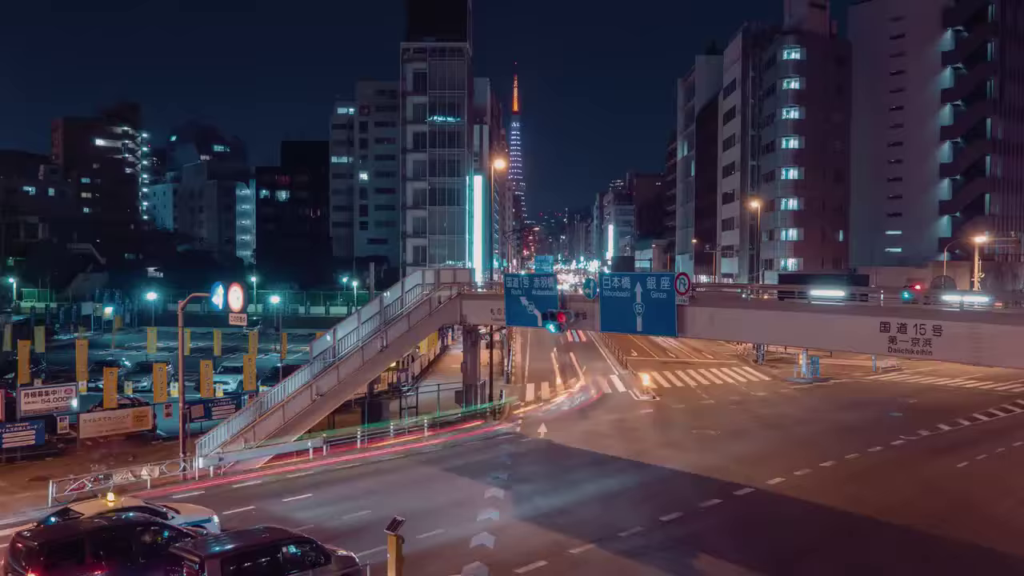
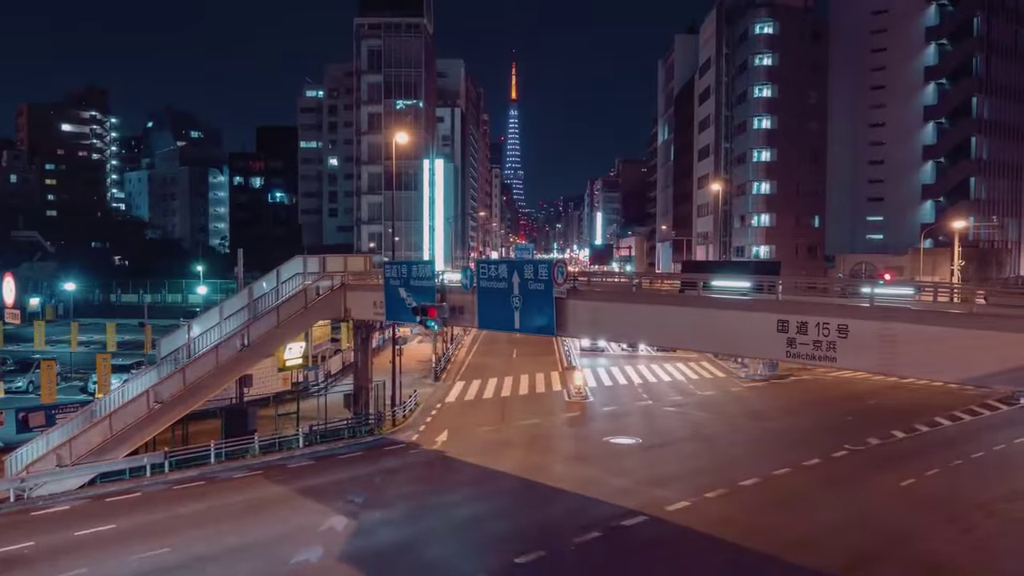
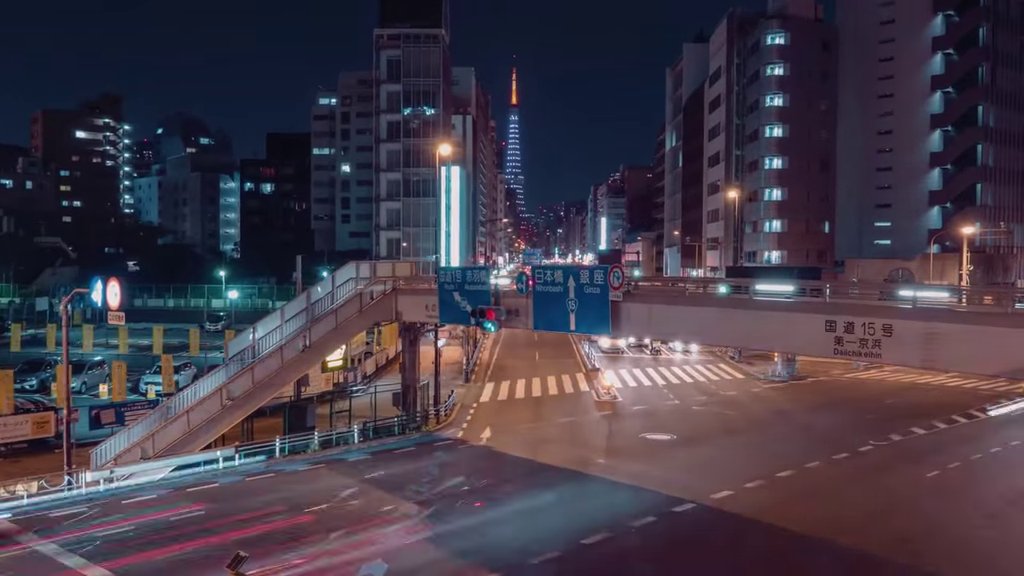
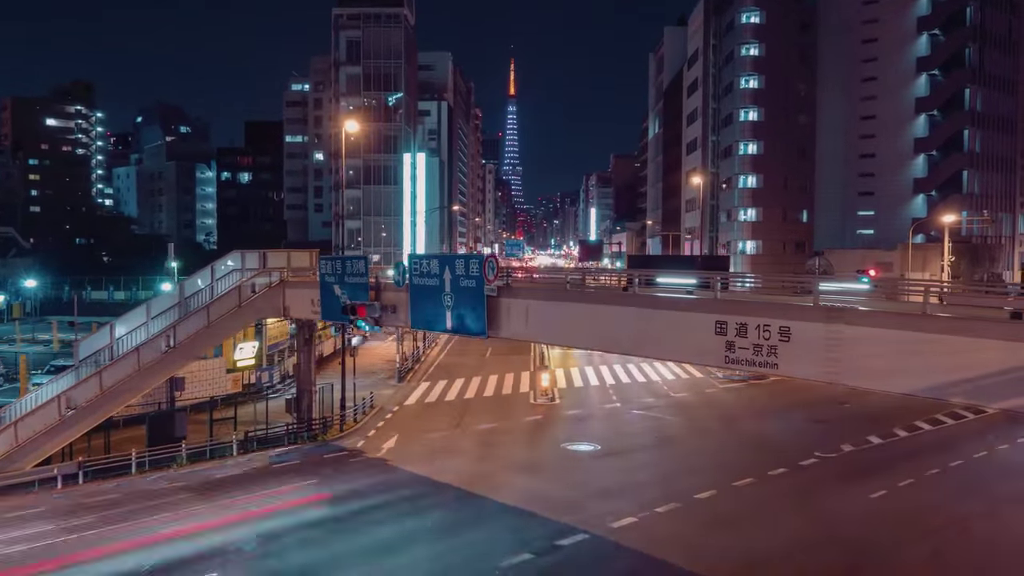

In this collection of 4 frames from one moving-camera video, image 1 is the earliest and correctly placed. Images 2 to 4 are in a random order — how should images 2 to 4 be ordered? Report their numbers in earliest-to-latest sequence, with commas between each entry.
3, 2, 4
